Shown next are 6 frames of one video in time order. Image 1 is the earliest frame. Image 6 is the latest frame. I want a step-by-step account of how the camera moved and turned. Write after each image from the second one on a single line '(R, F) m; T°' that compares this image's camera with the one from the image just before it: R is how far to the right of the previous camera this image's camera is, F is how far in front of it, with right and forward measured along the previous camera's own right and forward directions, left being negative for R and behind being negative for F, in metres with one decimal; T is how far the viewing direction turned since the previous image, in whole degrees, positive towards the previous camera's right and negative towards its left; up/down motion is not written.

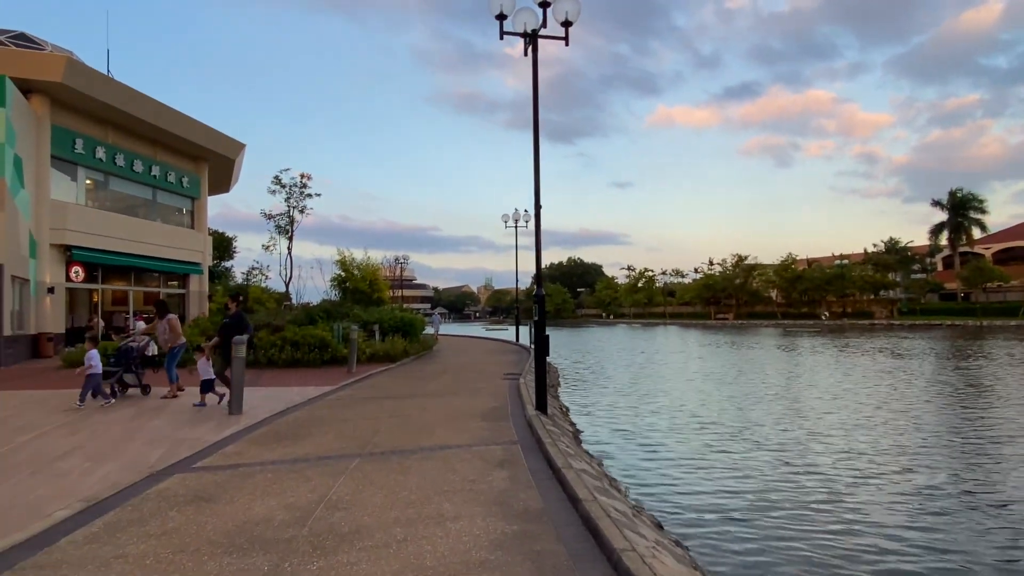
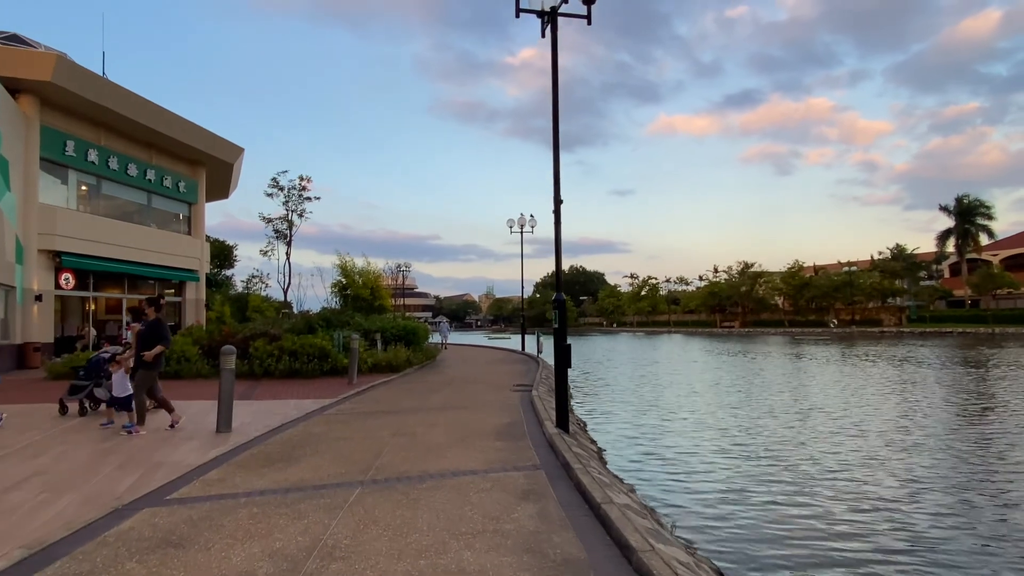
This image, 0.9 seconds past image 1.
(-0.2, +1.0) m; 0°
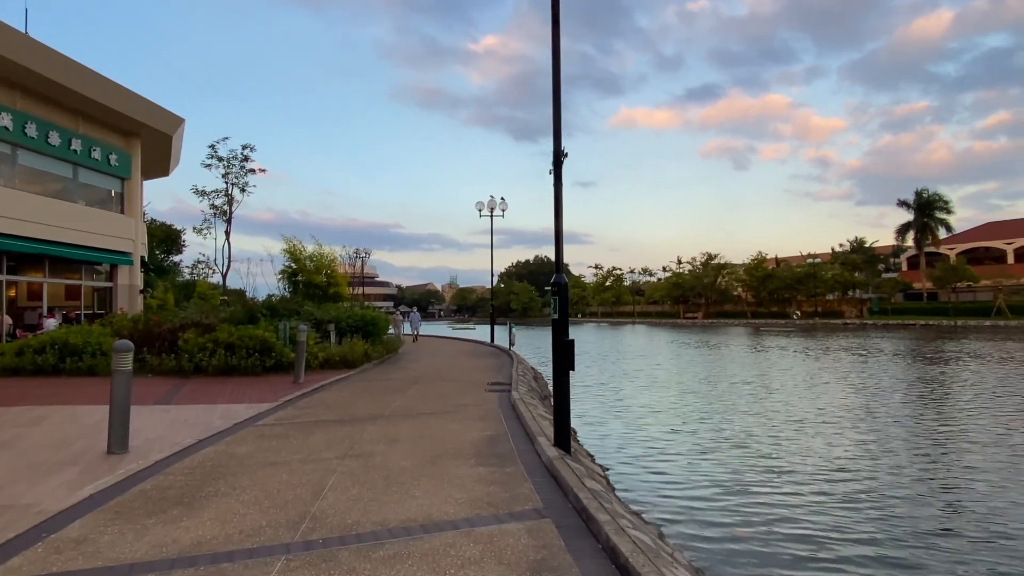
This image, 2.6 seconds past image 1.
(-0.3, +2.0) m; +3°
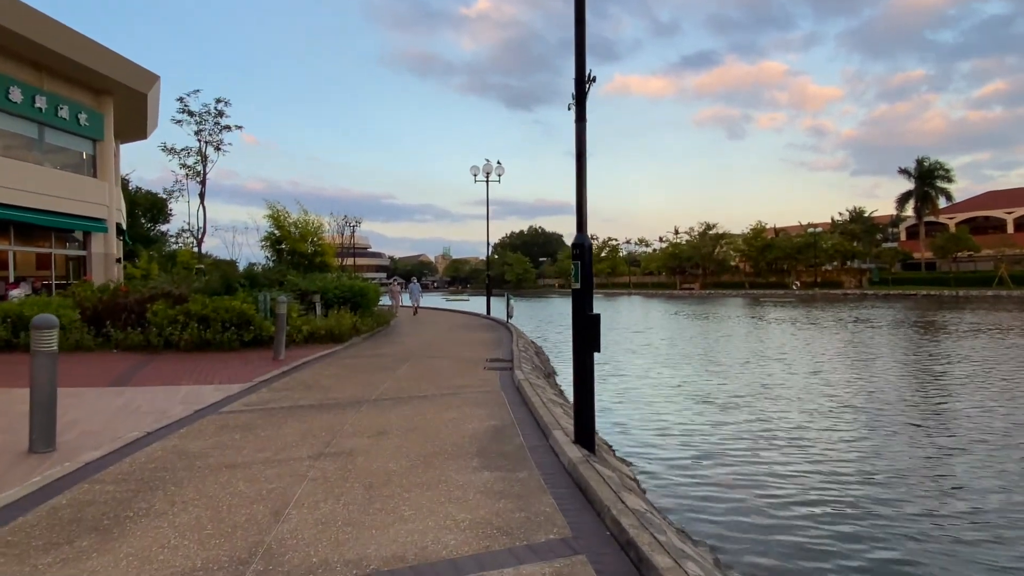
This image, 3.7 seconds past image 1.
(-0.2, +1.3) m; +1°
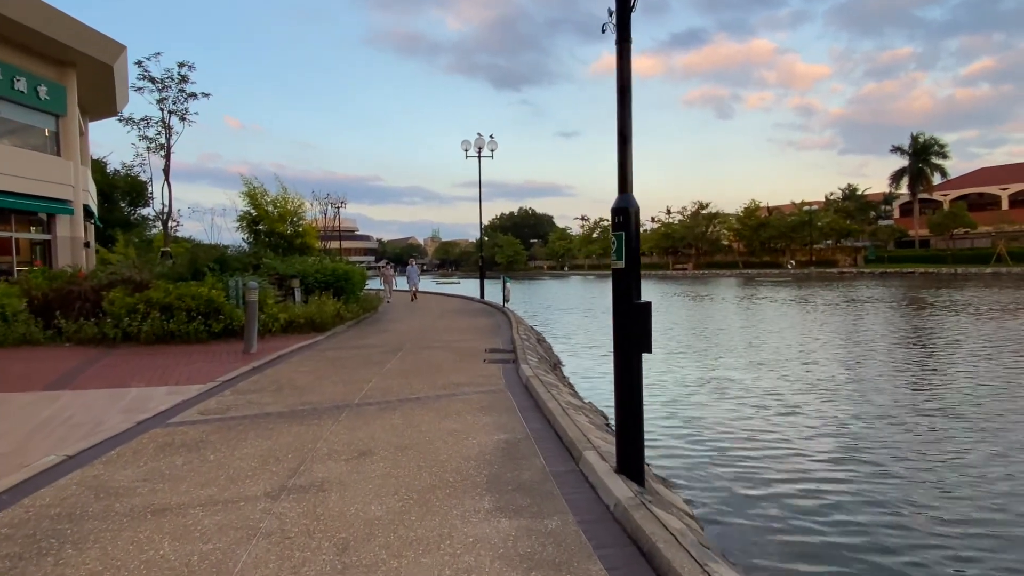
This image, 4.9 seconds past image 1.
(-0.2, +1.4) m; +1°
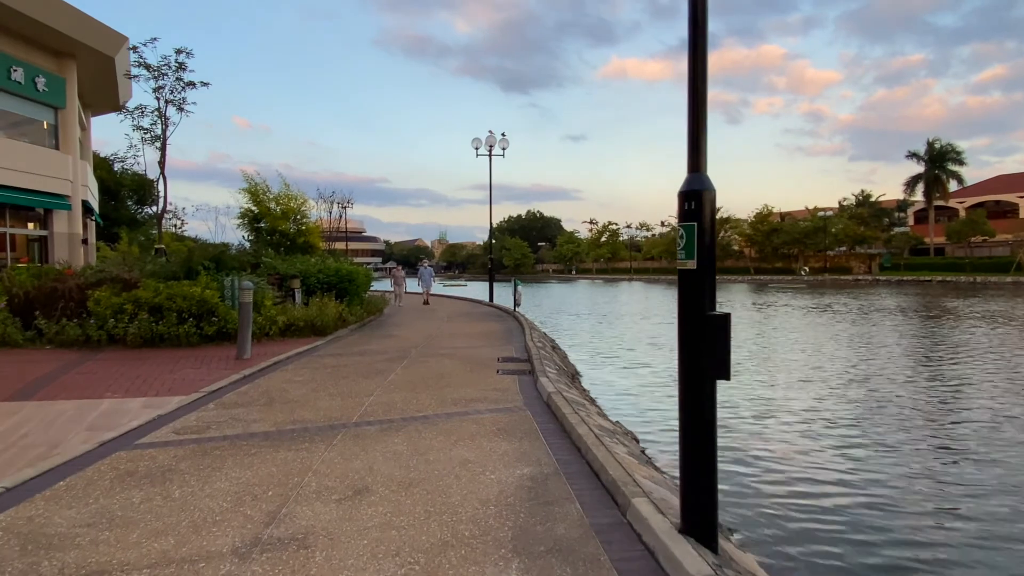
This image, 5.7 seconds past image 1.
(-0.2, +0.9) m; -1°
